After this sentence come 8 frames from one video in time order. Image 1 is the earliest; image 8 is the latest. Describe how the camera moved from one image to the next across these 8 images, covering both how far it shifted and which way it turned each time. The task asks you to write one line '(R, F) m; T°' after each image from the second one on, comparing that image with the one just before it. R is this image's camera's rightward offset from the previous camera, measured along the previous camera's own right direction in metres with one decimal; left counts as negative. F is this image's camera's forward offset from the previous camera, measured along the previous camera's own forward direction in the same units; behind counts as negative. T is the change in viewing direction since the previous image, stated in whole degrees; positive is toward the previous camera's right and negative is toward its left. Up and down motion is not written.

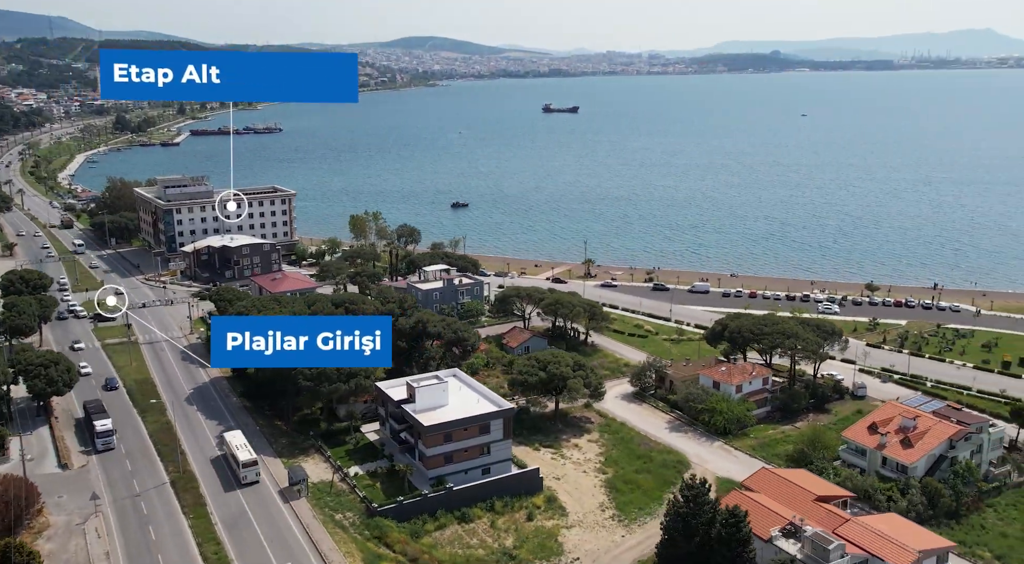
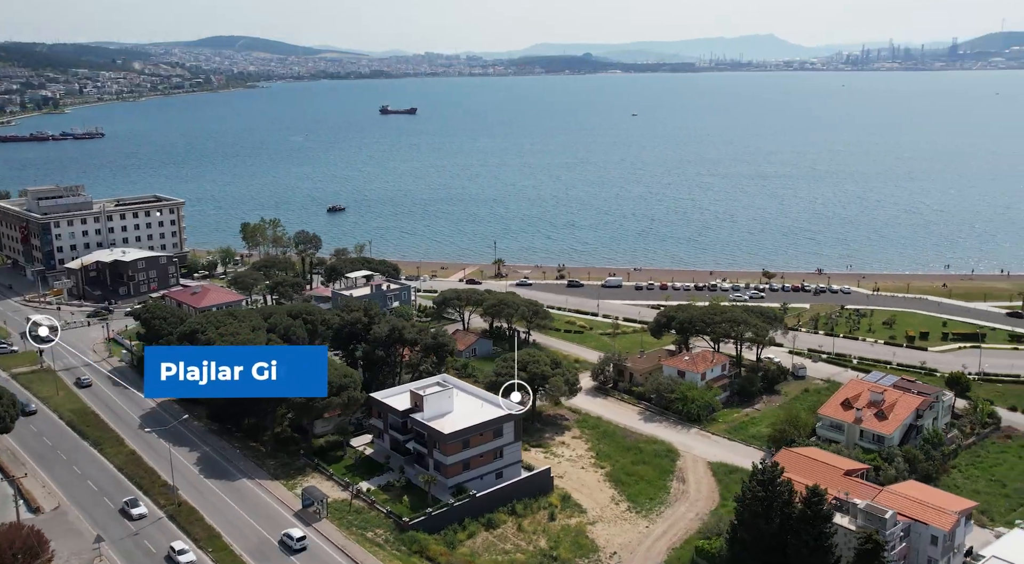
(-6.8, +0.9) m; +11°
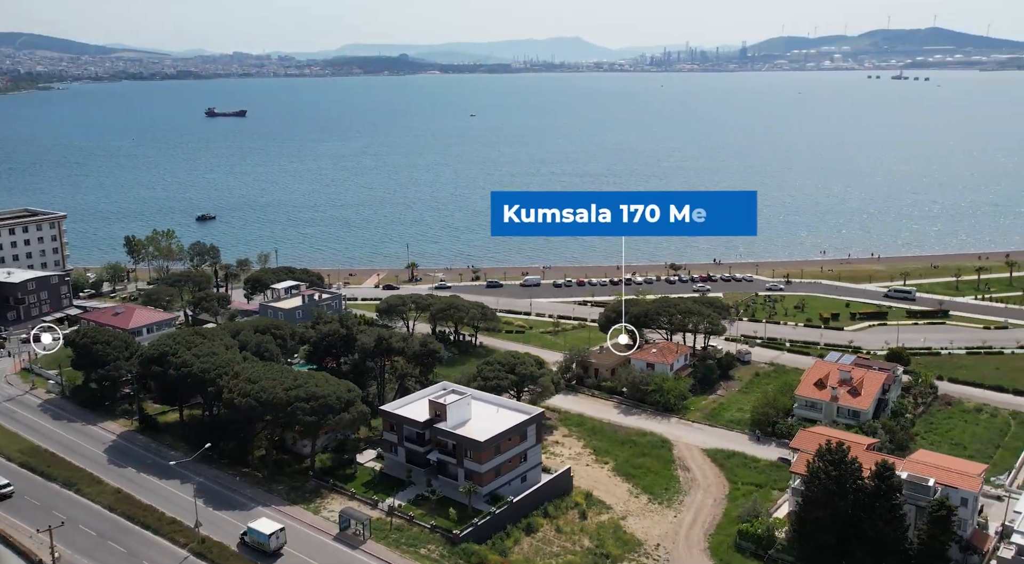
(-7.2, +1.0) m; +11°
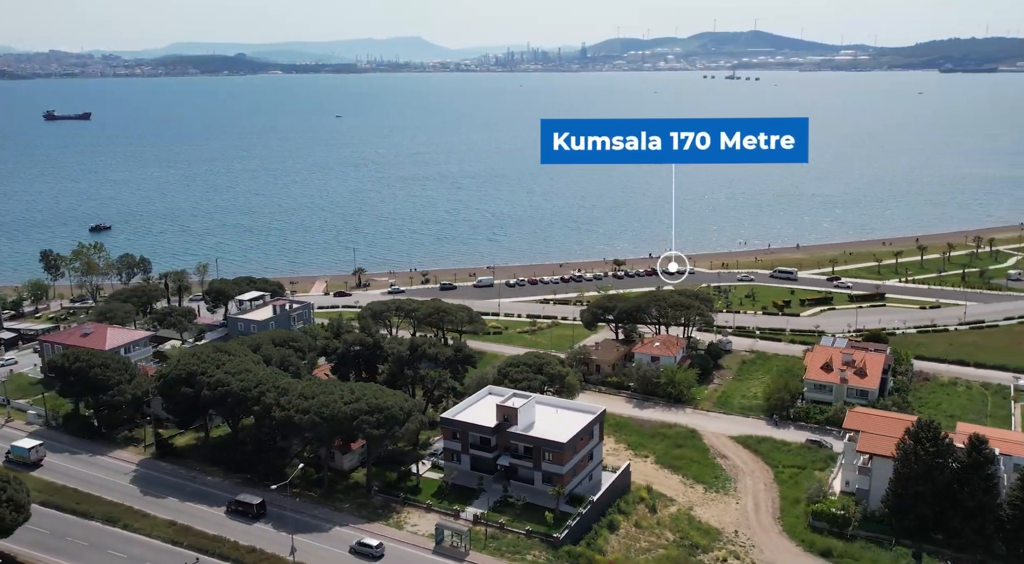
(-7.8, +0.9) m; +9°
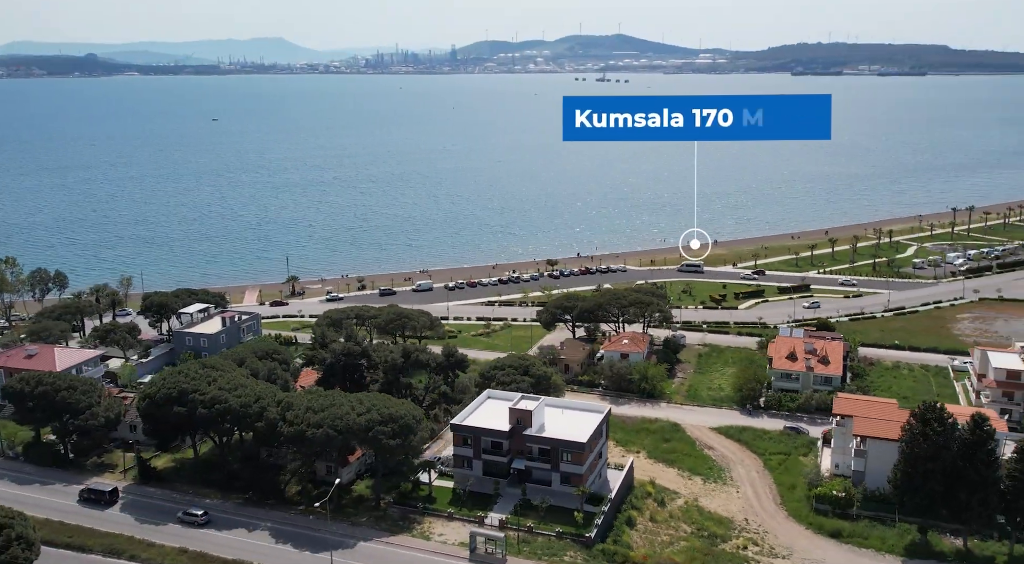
(-4.8, +0.5) m; +8°
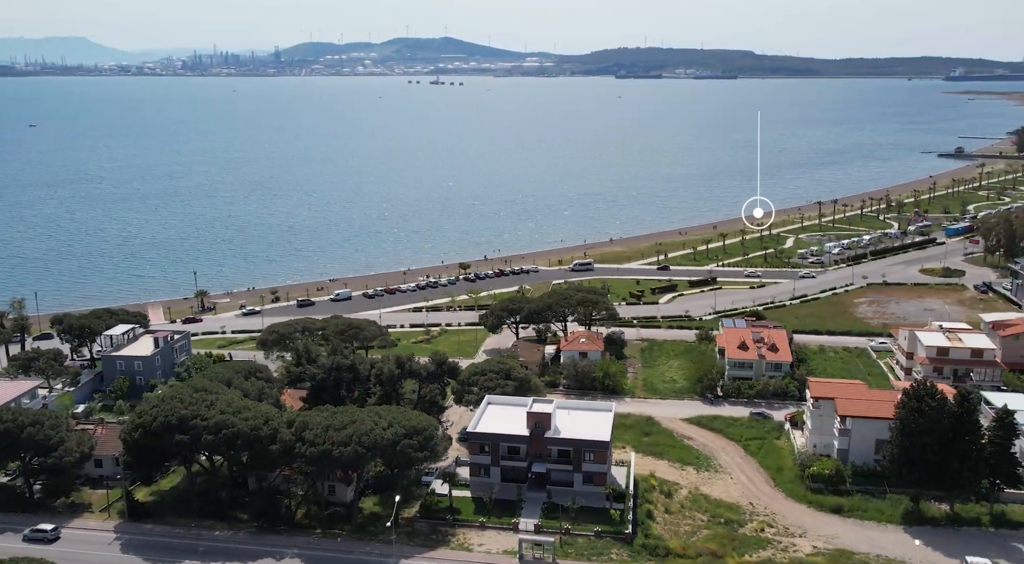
(-6.4, +0.6) m; +10°
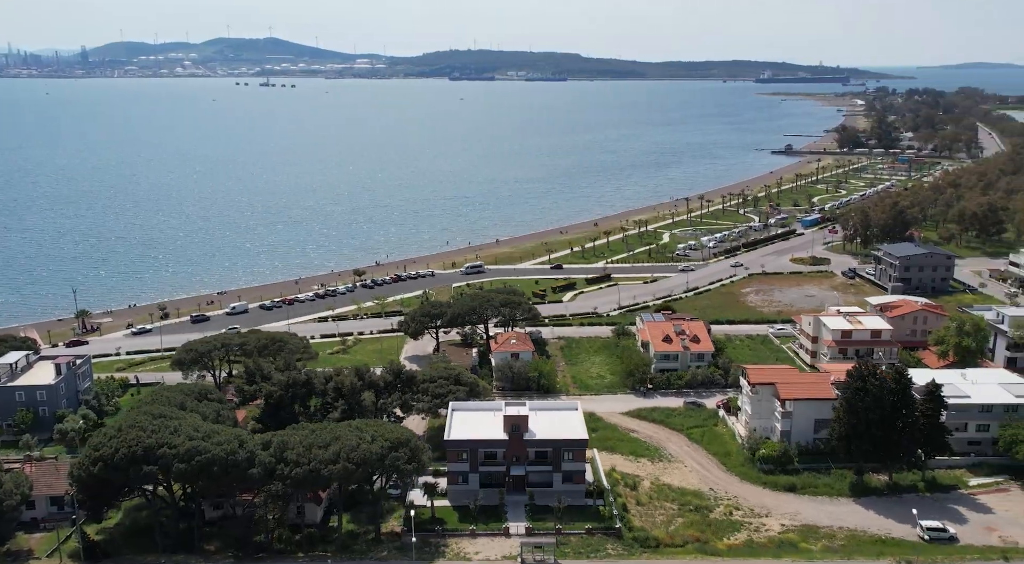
(-4.8, +0.5) m; +10°
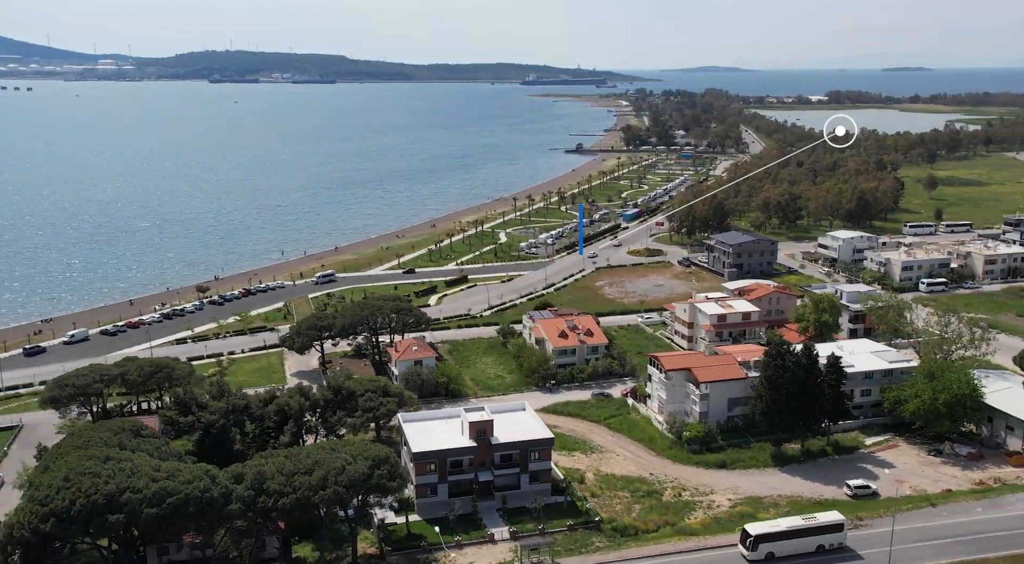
(-6.4, +0.9) m; +14°
